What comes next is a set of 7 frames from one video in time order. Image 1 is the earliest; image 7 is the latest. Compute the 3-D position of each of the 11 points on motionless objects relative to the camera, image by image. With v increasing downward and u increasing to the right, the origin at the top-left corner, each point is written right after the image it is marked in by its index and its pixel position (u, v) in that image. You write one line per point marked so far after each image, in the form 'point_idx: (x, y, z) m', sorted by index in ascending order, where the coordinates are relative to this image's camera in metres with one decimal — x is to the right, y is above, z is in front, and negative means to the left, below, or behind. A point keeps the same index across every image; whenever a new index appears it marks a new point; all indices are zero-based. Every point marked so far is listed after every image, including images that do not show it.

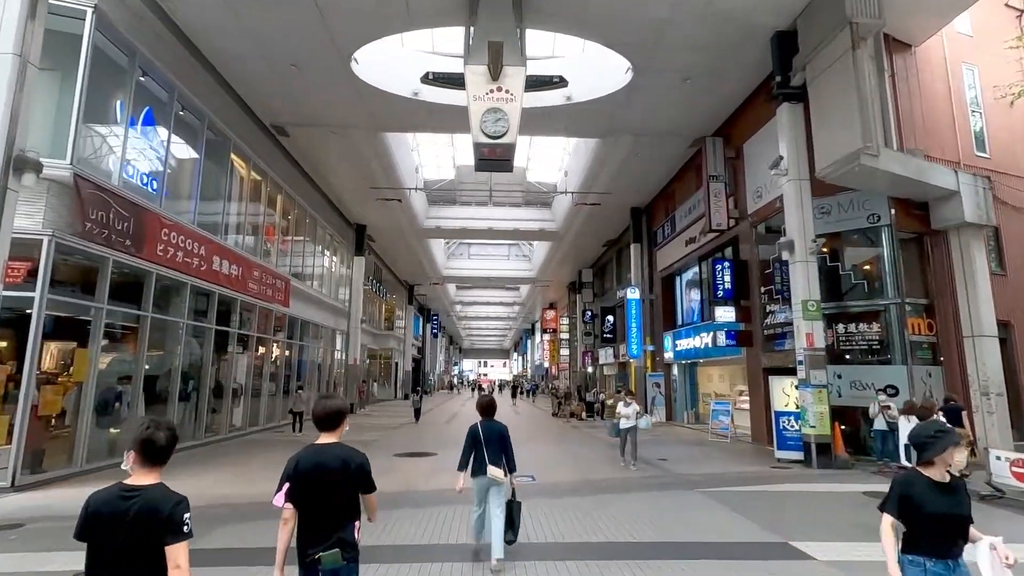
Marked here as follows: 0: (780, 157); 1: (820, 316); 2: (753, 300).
0: (+4.9, +2.4, +9.9) m
1: (+5.2, -0.5, +9.3) m
2: (+5.7, -0.3, +12.8) m
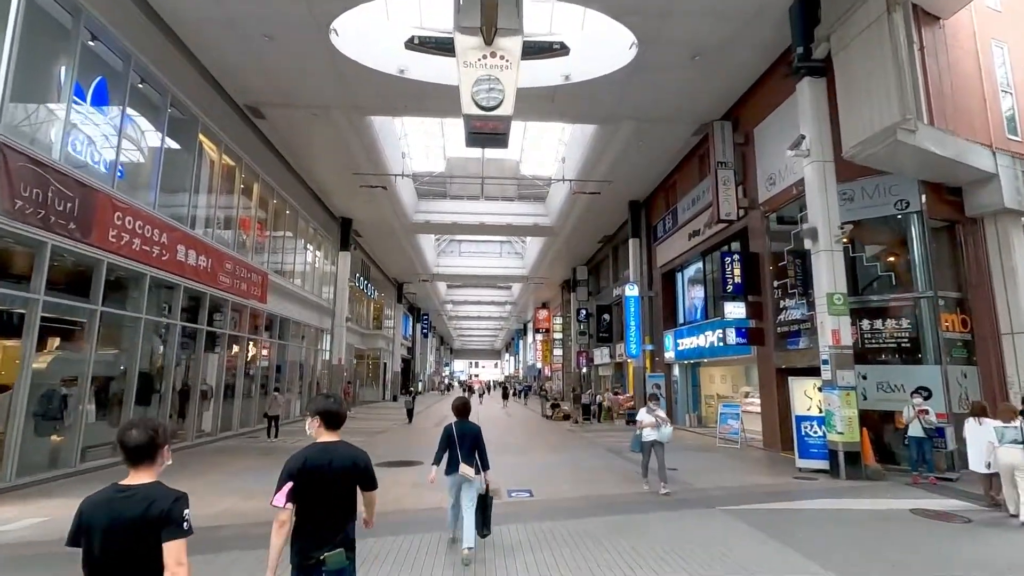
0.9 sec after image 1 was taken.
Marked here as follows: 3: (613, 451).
0: (+4.8, +2.5, +9.1) m
1: (+5.2, -0.4, +8.4) m
2: (+5.5, -0.2, +11.9) m
3: (+2.1, -3.3, +11.1) m
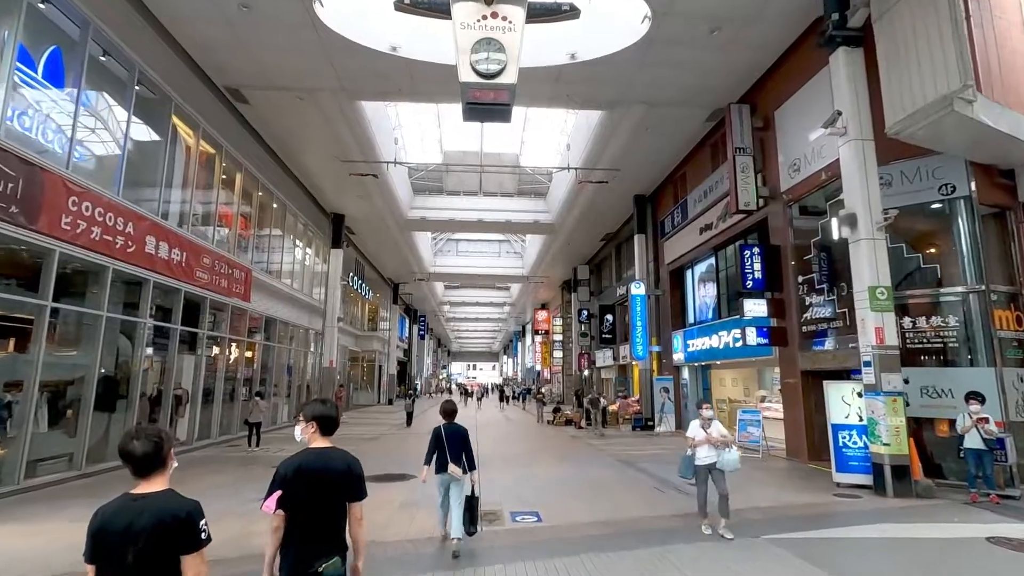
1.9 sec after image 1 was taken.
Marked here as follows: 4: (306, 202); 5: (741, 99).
0: (+4.9, +2.6, +8.1) m
1: (+5.2, -0.3, +7.5) m
2: (+5.6, -0.1, +11.0) m
3: (+2.1, -3.2, +10.1) m
4: (-7.2, +3.0, +19.1) m
5: (+5.2, +4.3, +12.4) m
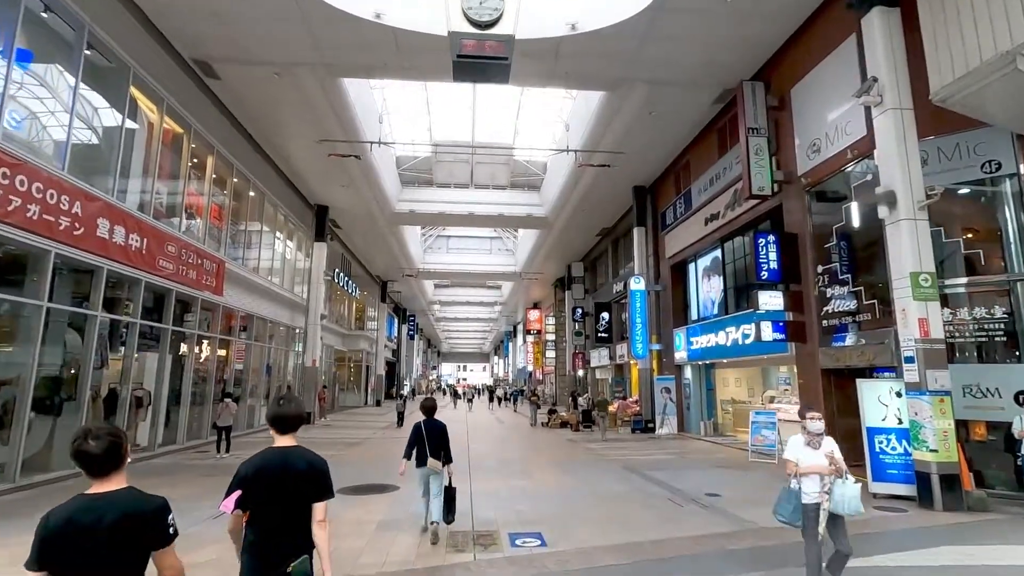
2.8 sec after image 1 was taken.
0: (+4.8, +2.8, +7.3) m
1: (+5.2, -0.1, +6.6) m
2: (+5.5, 0.0, +10.2) m
3: (+2.0, -3.1, +9.2) m
4: (-7.4, +3.1, +18.1) m
5: (+5.1, +4.5, +11.6) m
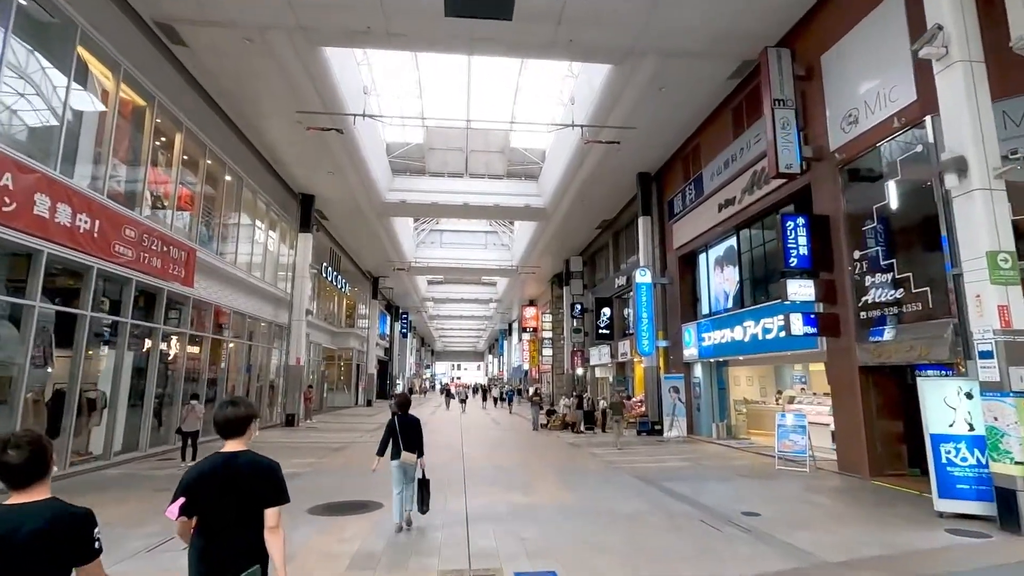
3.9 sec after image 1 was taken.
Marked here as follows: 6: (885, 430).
0: (+4.8, +3.0, +6.3) m
1: (+5.2, +0.1, +5.6) m
2: (+5.5, +0.2, +9.1) m
3: (+2.0, -2.9, +8.2) m
4: (-7.5, +3.4, +16.9) m
5: (+5.1, +4.7, +10.5) m
6: (+5.7, -2.2, +8.3) m
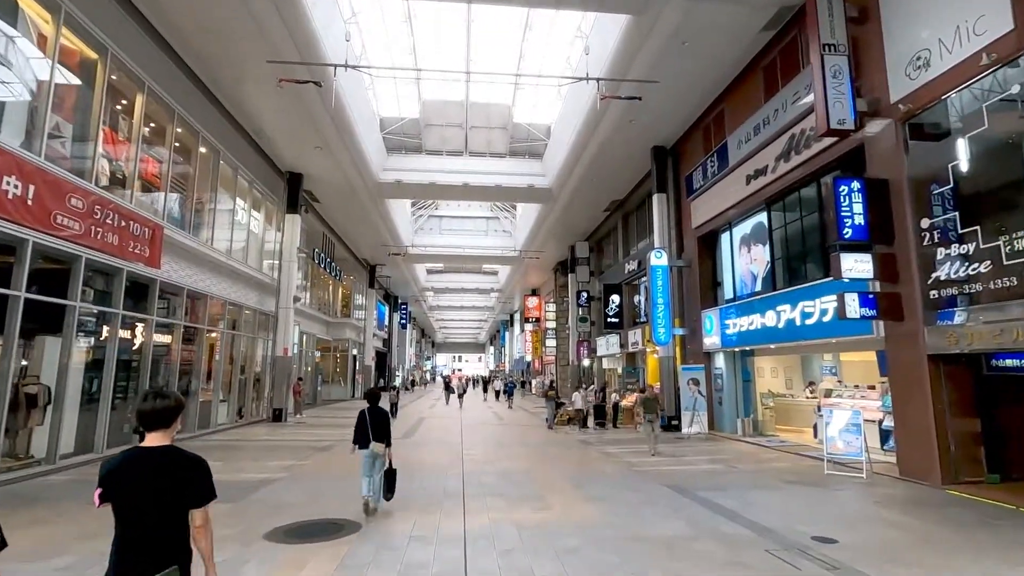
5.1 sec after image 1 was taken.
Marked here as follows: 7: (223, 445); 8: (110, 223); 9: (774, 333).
0: (+4.9, +3.3, +4.9) m
1: (+5.3, +0.4, +4.3) m
2: (+5.5, +0.6, +7.8) m
3: (+2.1, -2.5, +6.9) m
4: (-7.4, +3.8, +15.5) m
5: (+5.2, +5.0, +9.2) m
6: (+5.8, -1.8, +7.1) m
7: (-6.1, -3.3, +11.6) m
8: (-6.9, +1.1, +9.5) m
9: (+5.1, -0.9, +10.7) m
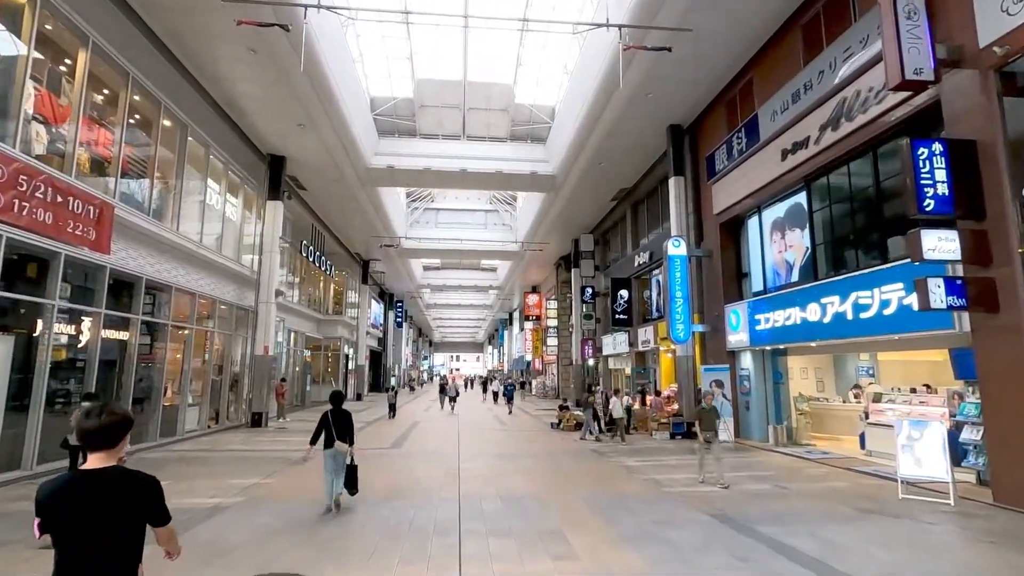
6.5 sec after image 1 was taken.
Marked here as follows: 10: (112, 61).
0: (+5.0, +3.5, +3.5) m
1: (+5.4, +0.6, +2.9) m
2: (+5.6, +0.8, +6.4) m
3: (+2.2, -2.4, +5.5) m
4: (-7.4, +4.0, +14.1) m
5: (+5.3, +5.2, +7.8) m
6: (+5.9, -1.7, +5.7) m
7: (-6.1, -3.1, +10.2) m
8: (-6.8, +1.3, +8.1) m
9: (+5.2, -0.7, +9.4) m
10: (-7.0, +4.0, +9.6) m
